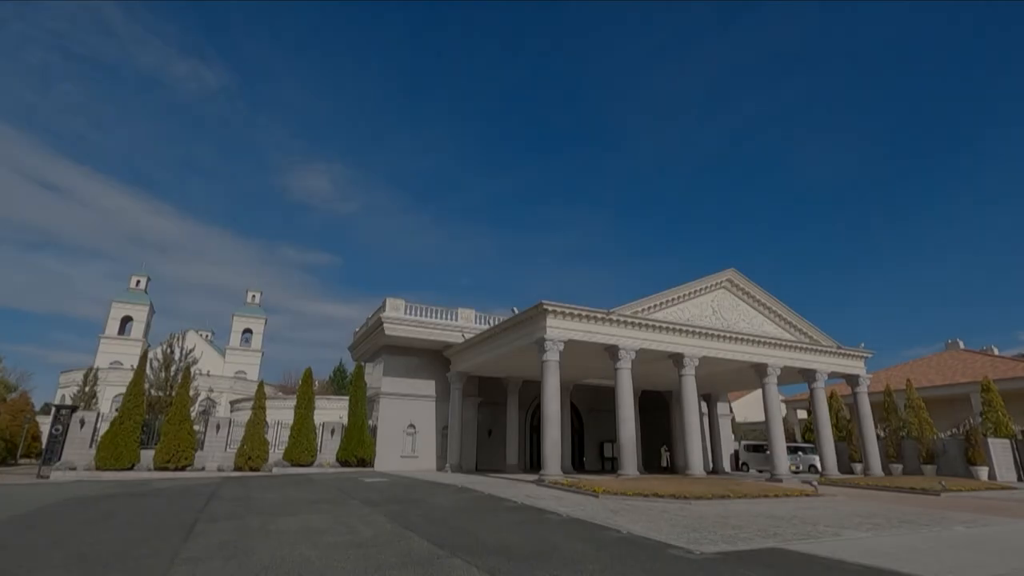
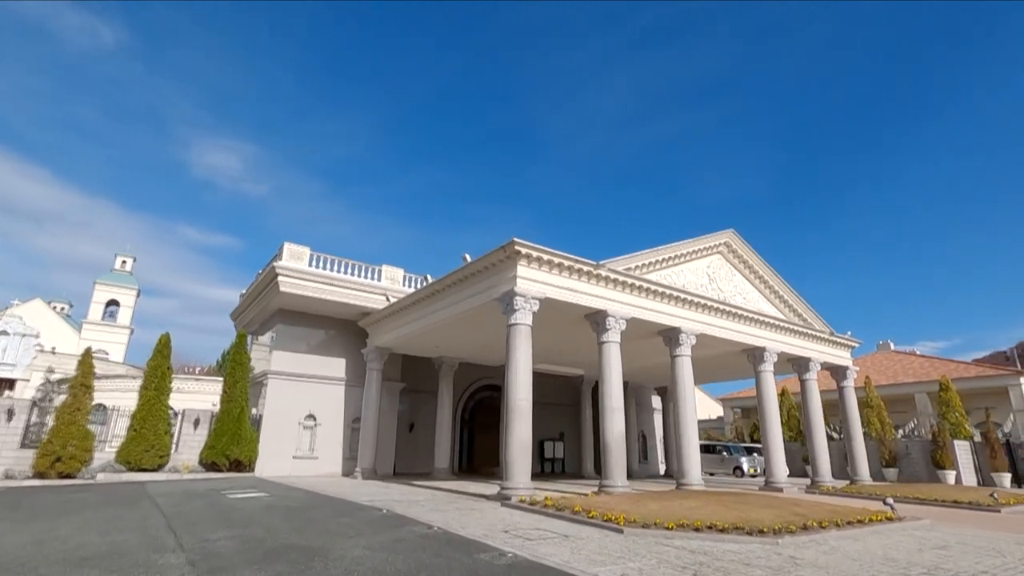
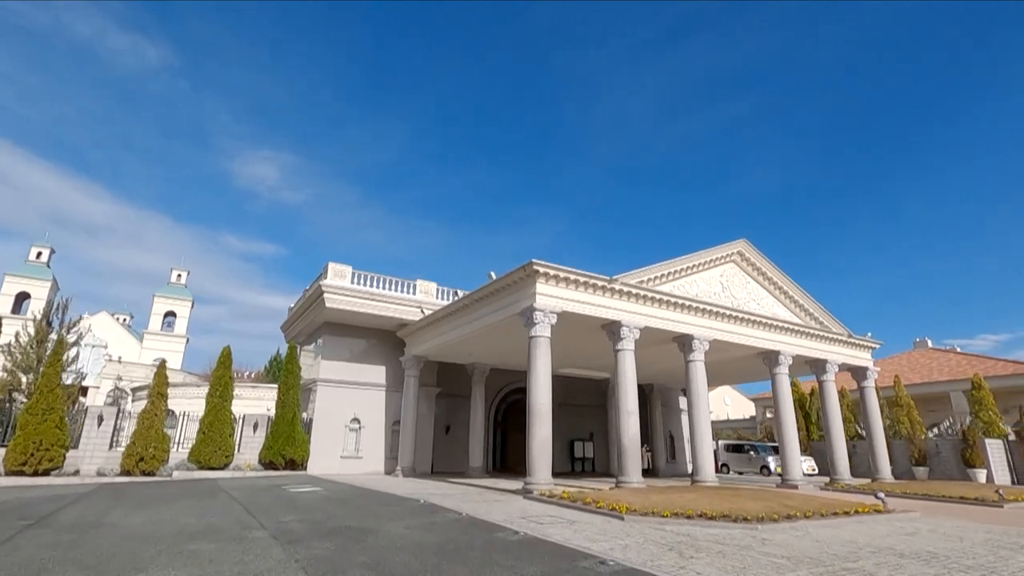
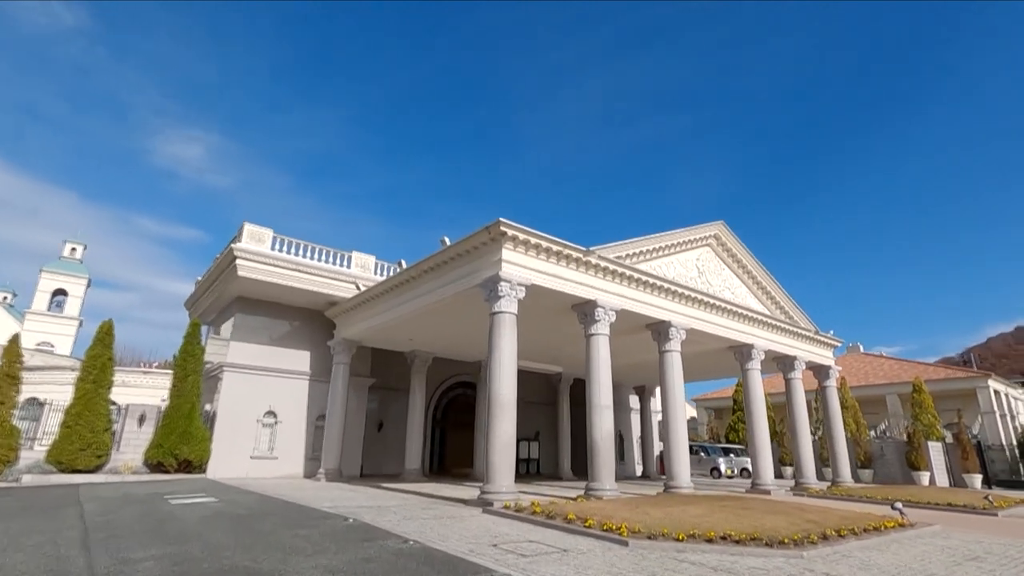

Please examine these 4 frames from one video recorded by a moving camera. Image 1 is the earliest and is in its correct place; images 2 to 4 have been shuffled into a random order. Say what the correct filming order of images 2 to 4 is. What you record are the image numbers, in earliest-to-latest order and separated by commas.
3, 2, 4
